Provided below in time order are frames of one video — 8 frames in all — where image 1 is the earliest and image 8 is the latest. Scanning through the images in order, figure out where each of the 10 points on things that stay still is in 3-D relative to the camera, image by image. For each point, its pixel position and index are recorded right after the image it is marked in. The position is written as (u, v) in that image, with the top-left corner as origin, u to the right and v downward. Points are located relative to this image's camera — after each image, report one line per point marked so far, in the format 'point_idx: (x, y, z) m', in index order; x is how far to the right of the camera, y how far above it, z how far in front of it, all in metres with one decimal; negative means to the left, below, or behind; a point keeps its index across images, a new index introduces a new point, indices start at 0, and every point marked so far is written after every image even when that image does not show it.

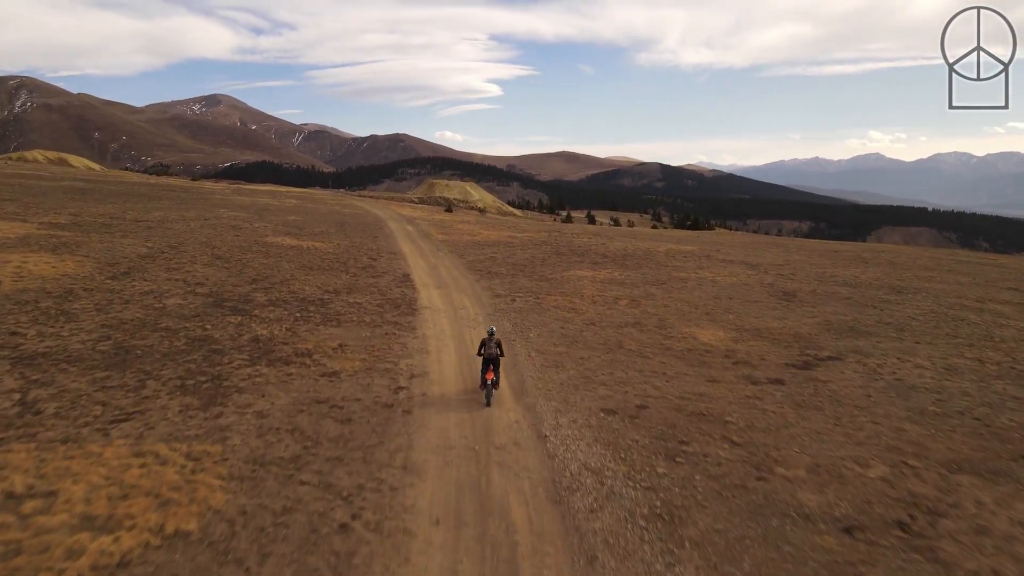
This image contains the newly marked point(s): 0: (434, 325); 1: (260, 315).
0: (-2.0, -1.0, +19.2) m
1: (-6.6, -0.7, +19.1) m
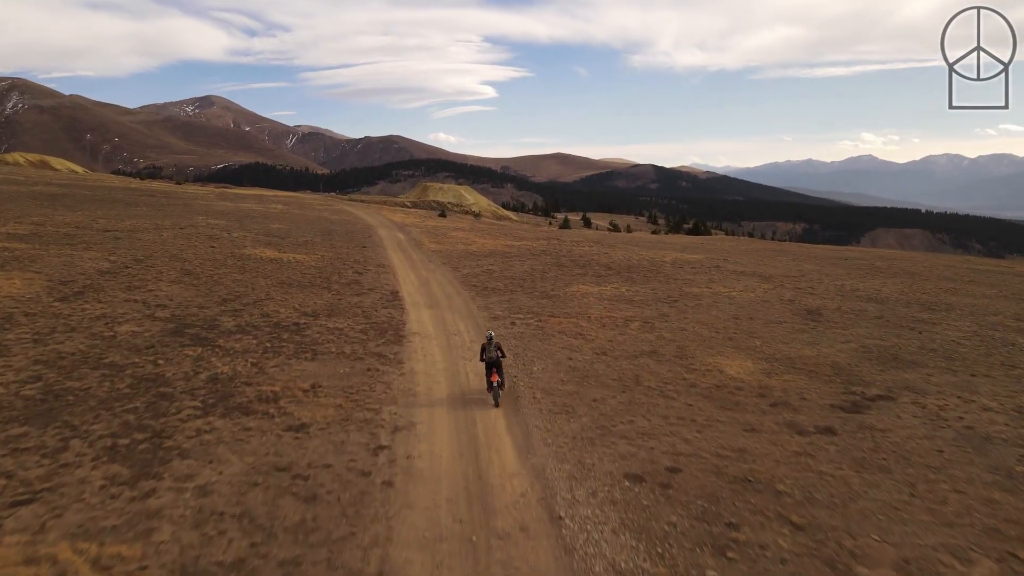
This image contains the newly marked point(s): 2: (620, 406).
0: (-2.0, -1.5, +16.9) m
1: (-6.6, -1.3, +16.7) m
2: (+2.1, -2.2, +14.0) m
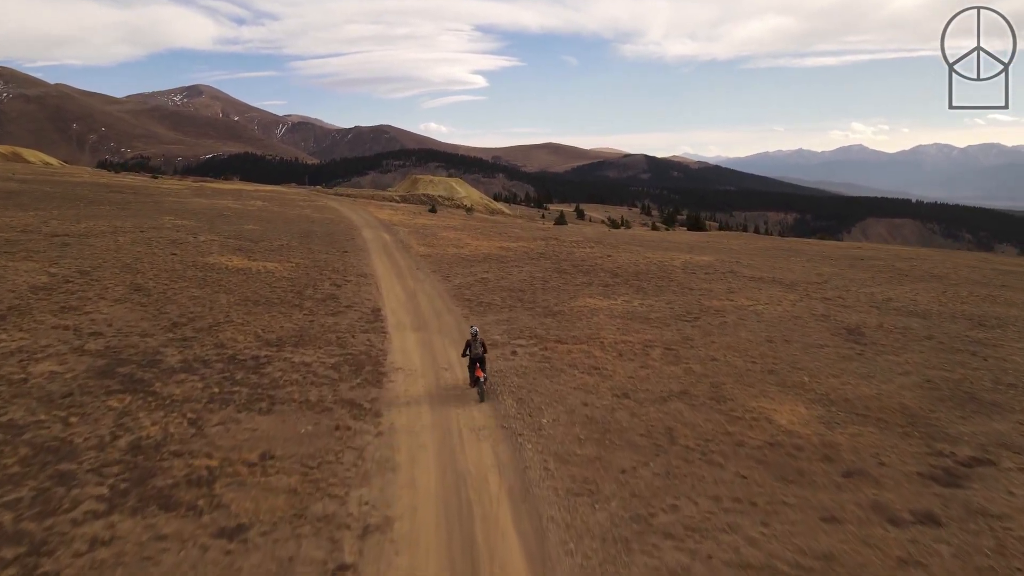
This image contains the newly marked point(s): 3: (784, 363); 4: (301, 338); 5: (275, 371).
0: (-2.0, -2.1, +13.8) m
1: (-6.5, -1.9, +13.5) m
2: (+2.2, -2.9, +11.0) m
3: (+6.4, -1.8, +17.3) m
4: (-5.1, -1.2, +17.8) m
5: (-4.9, -1.7, +15.2) m
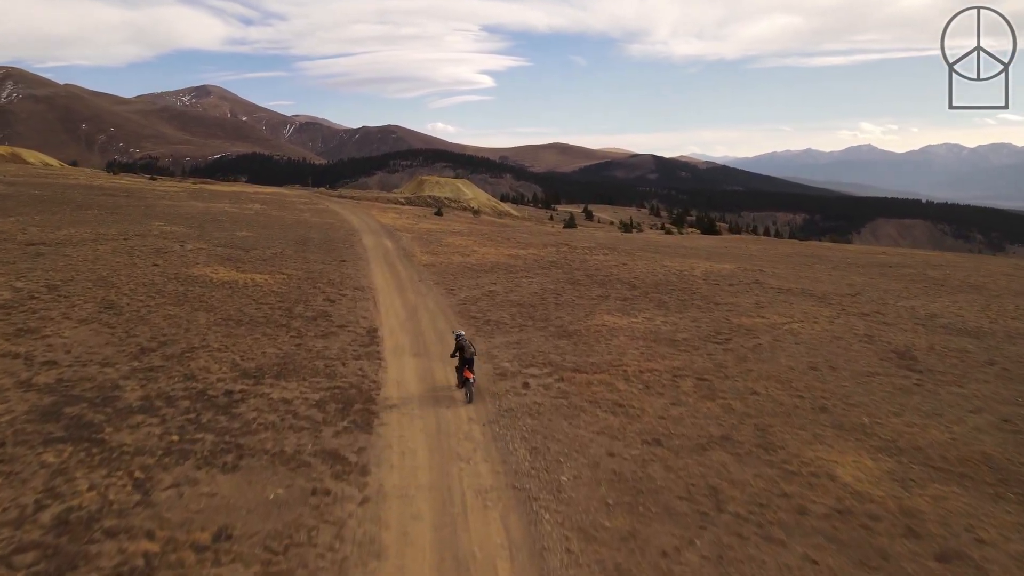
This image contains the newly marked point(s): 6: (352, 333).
0: (-1.8, -2.6, +11.6) m
1: (-6.3, -2.4, +11.5) m
2: (+2.3, -3.3, +8.8) m
3: (+6.6, -2.3, +15.1) m
4: (-4.9, -1.7, +15.7) m
5: (-4.7, -2.2, +13.1) m
6: (-4.1, -1.2, +18.8) m
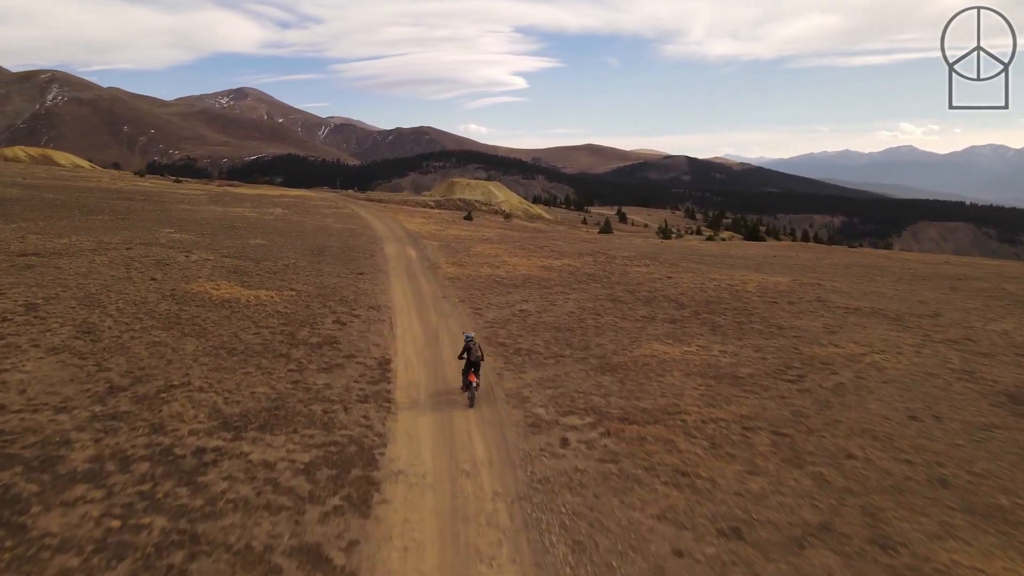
0: (-1.3, -3.2, +8.9) m
1: (-5.9, -2.9, +8.9) m
2: (+2.6, -3.9, +5.9) m
3: (+7.2, -2.9, +12.0) m
4: (-4.3, -2.2, +13.1) m
5: (-4.2, -2.7, +10.5) m
6: (-3.3, -1.7, +16.2) m
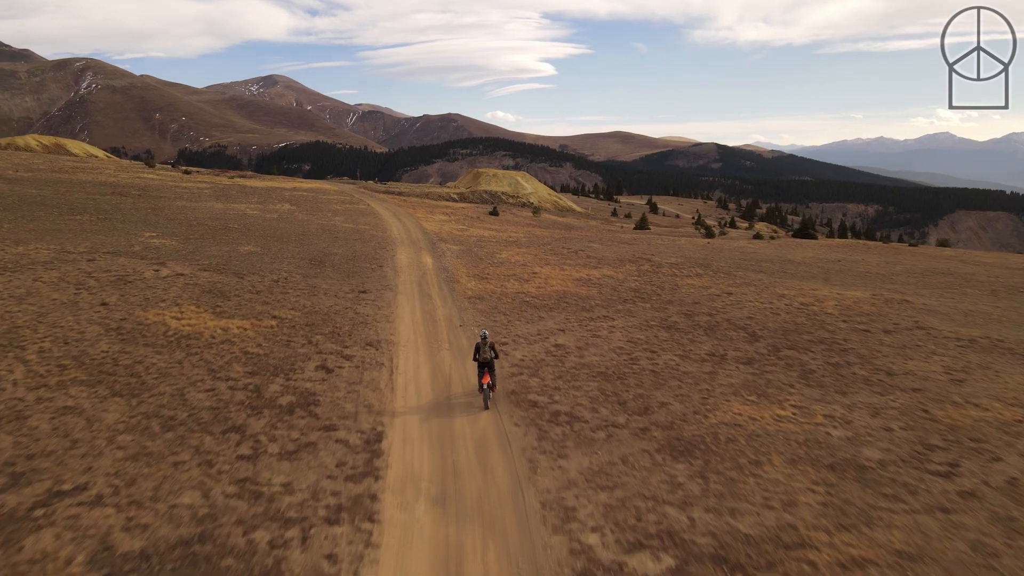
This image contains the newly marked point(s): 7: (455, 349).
0: (-1.0, -4.1, +4.4) m
1: (-5.5, -3.8, +4.6) m
2: (+2.8, -5.0, +1.3) m
3: (+7.6, -3.9, +7.2) m
4: (-3.8, -3.1, +8.8) m
5: (-3.8, -3.6, +6.1) m
6: (-2.7, -2.5, +11.7) m
7: (-1.4, -1.5, +17.8) m
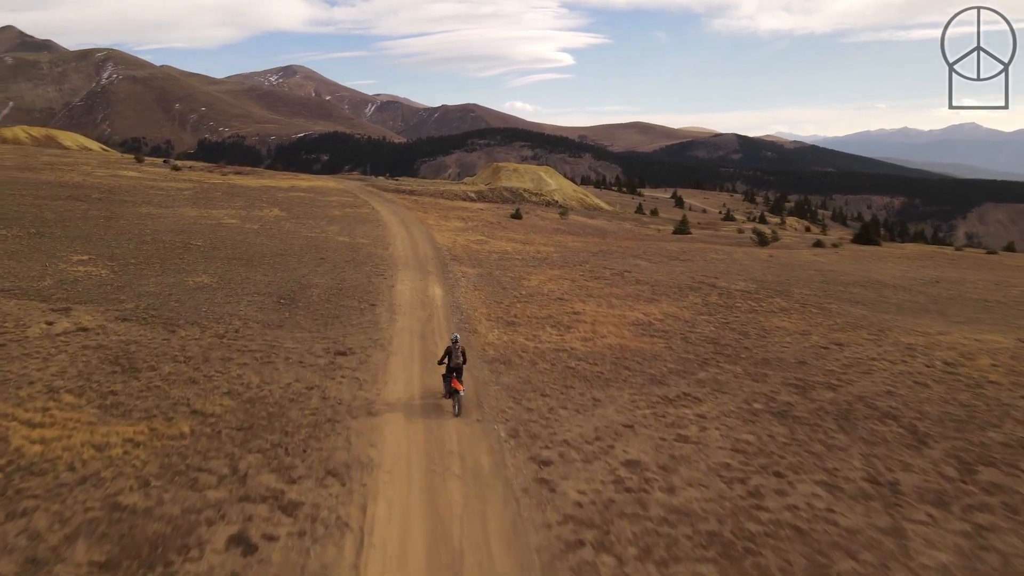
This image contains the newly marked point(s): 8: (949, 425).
0: (-0.6, -5.7, -2.1) m
1: (-5.1, -5.4, -1.9) m
2: (+3.2, -6.6, -5.3) m
3: (+8.1, -5.4, +0.4) m
4: (-3.3, -4.5, +2.2) m
5: (-3.4, -5.1, -0.4) m
6: (-2.2, -4.0, +5.2) m
7: (-0.7, -2.8, +11.2) m
8: (+8.5, -2.6, +14.2) m
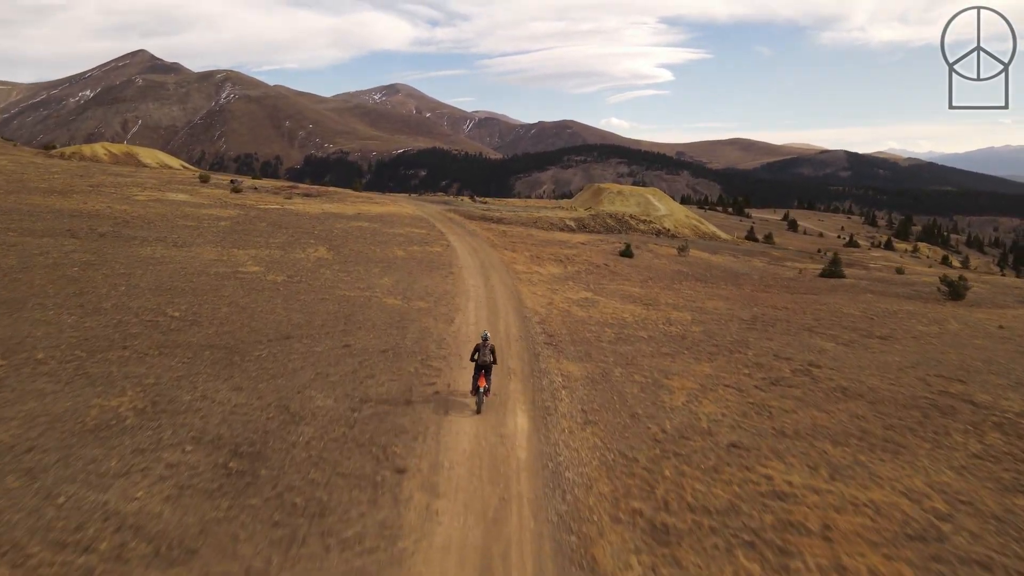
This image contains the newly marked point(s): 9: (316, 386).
0: (-1.4, -7.5, -11.7) m
1: (-5.8, -7.1, -10.9) m
2: (+1.9, -8.4, -15.4) m
3: (+7.6, -7.5, -10.2) m
4: (-3.5, -6.4, -7.0) m
5: (-3.9, -6.9, -9.6) m
6: (-2.0, -5.9, -4.2) m
7: (+0.3, -4.9, +1.5) m
8: (+9.7, -5.0, +3.4) m
9: (-3.7, -1.7, +14.4) m
